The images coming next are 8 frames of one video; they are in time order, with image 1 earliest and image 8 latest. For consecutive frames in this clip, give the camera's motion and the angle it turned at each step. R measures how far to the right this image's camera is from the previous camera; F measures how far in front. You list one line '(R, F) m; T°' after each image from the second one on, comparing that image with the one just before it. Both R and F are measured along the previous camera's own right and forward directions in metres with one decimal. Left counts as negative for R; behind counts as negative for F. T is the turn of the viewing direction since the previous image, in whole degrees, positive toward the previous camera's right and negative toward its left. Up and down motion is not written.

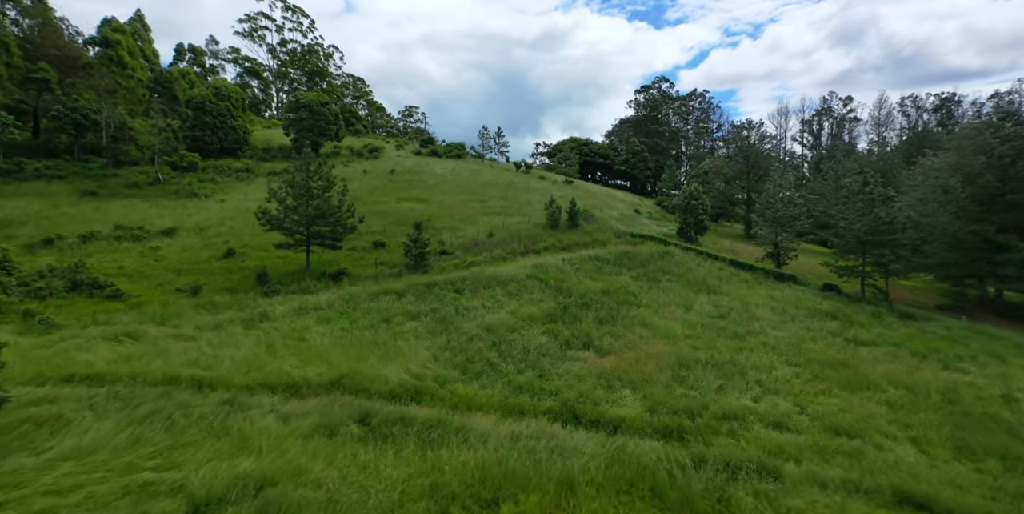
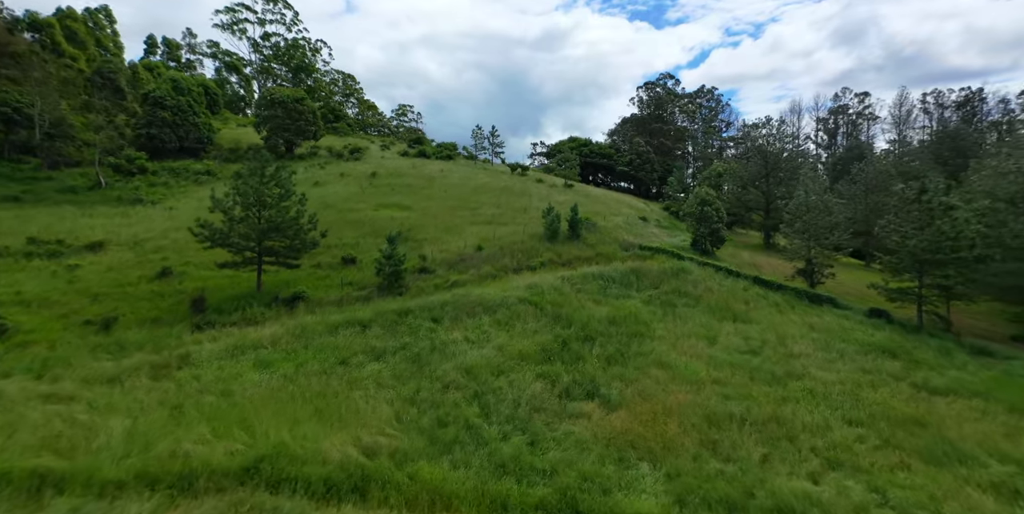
(+0.4, +4.2) m; 0°
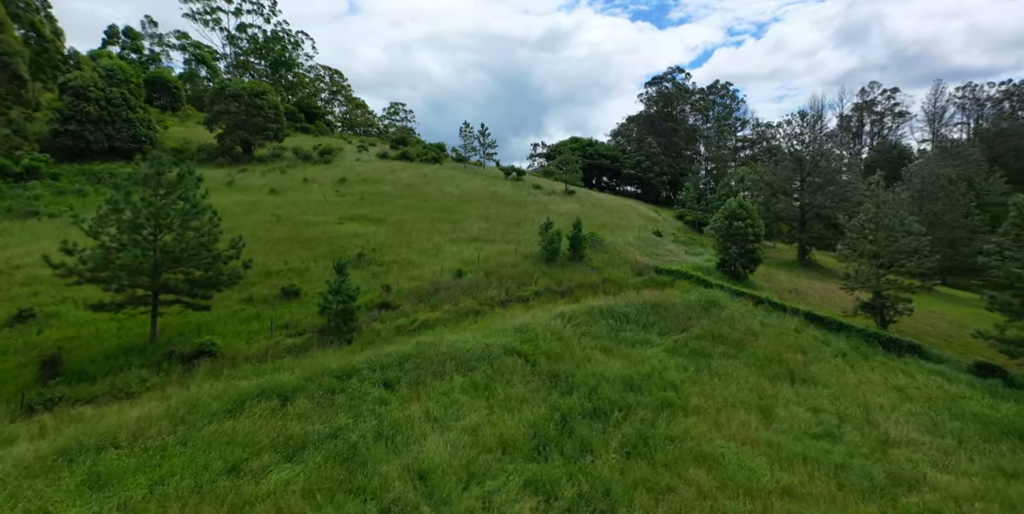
(+0.6, +5.9) m; 0°
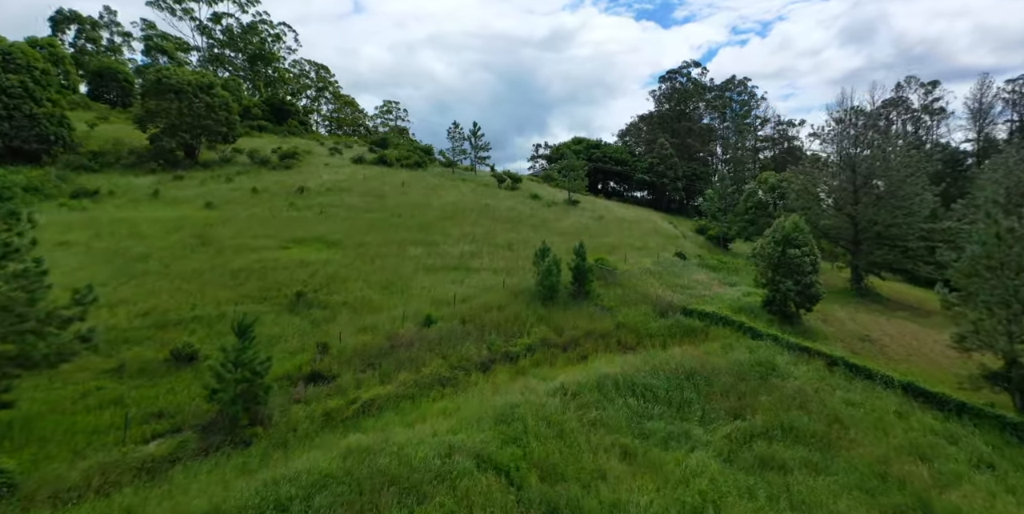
(+0.6, +6.2) m; 0°
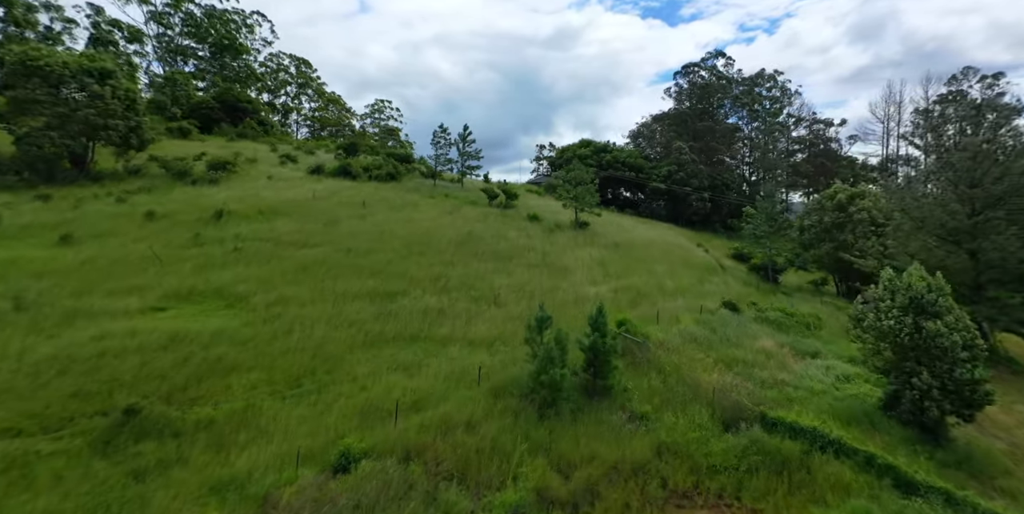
(+0.6, +7.9) m; -1°
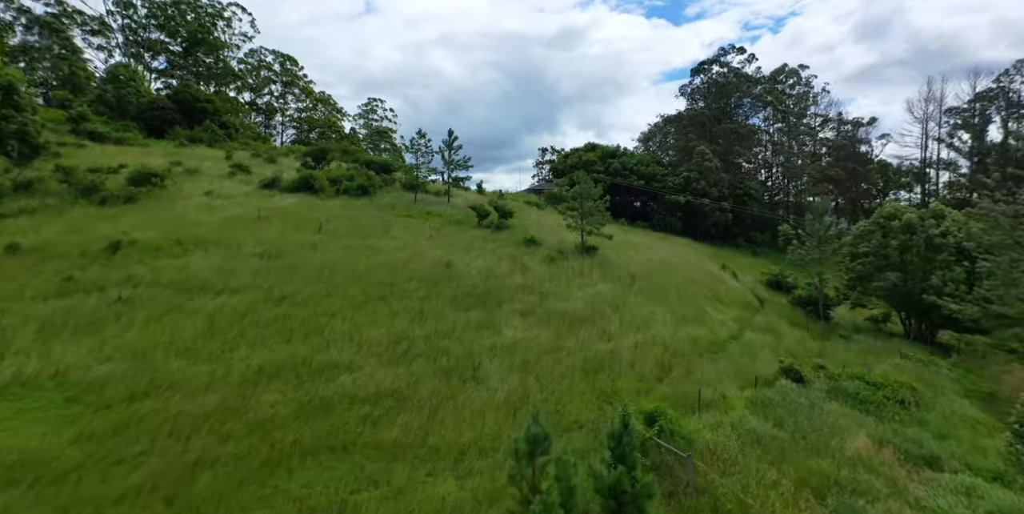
(+0.5, +5.5) m; 0°
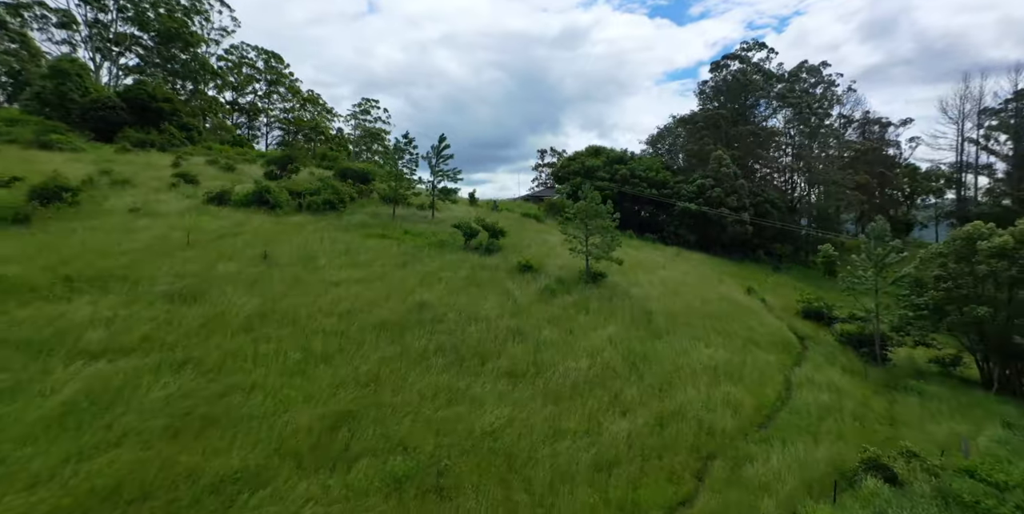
(+0.4, +4.3) m; 0°
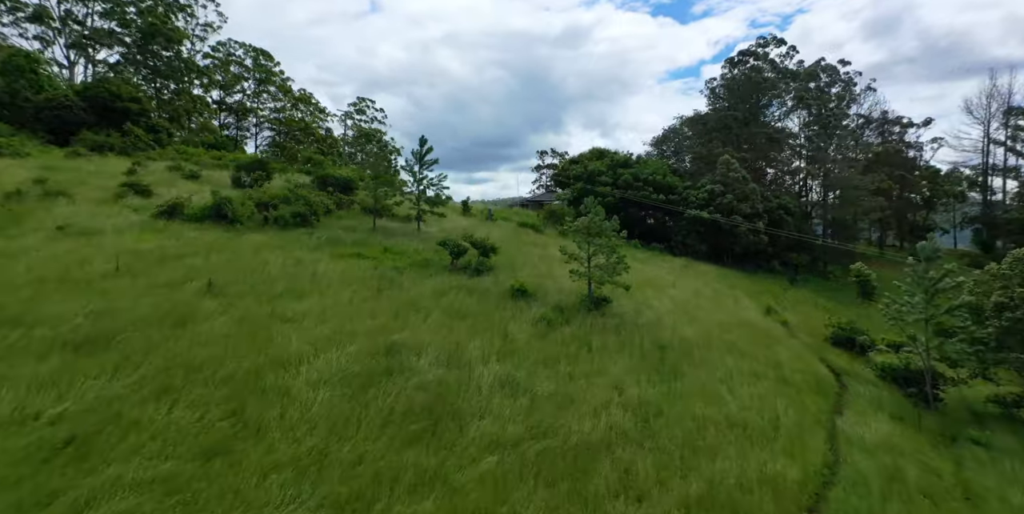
(+0.3, +2.9) m; 0°
